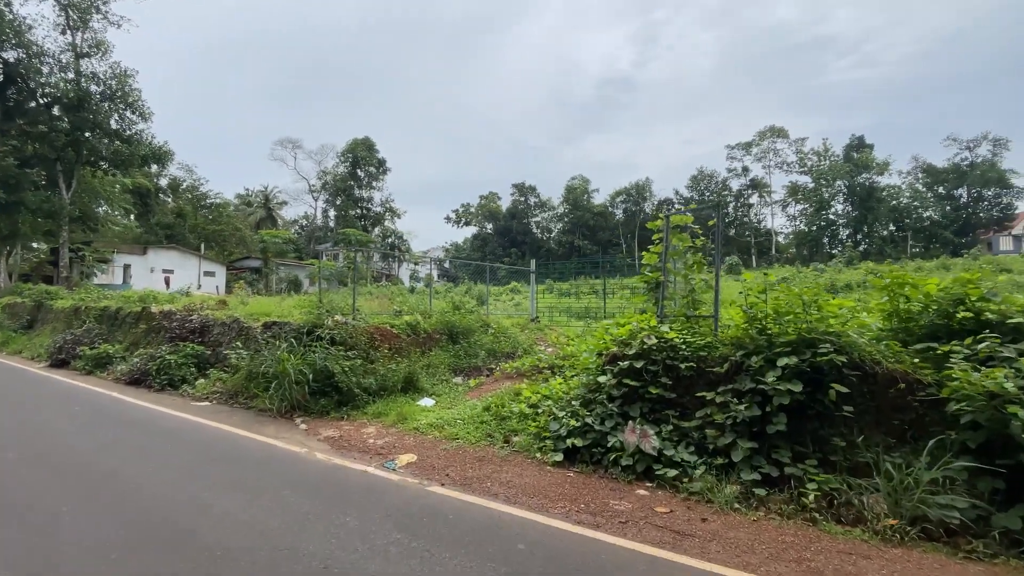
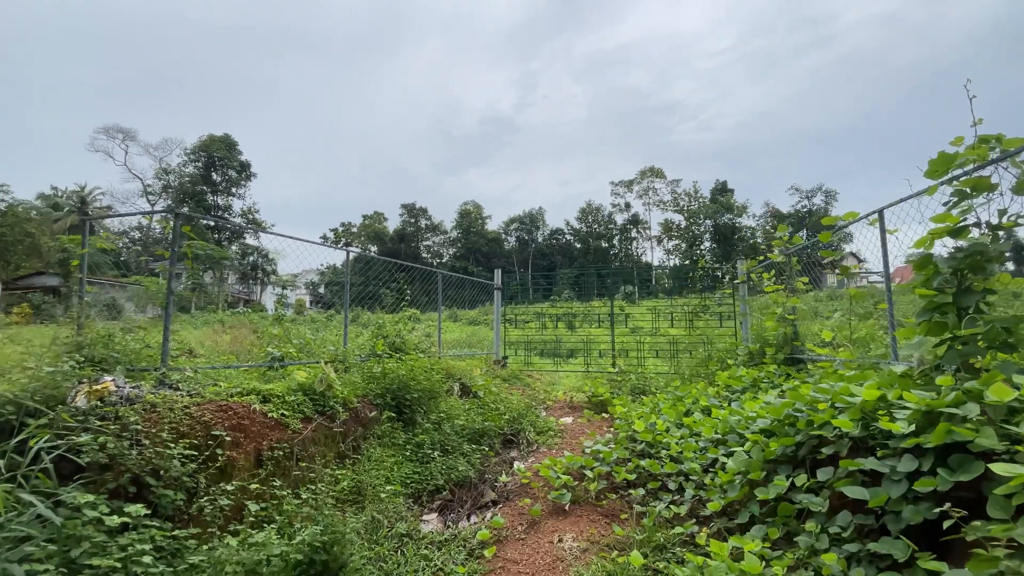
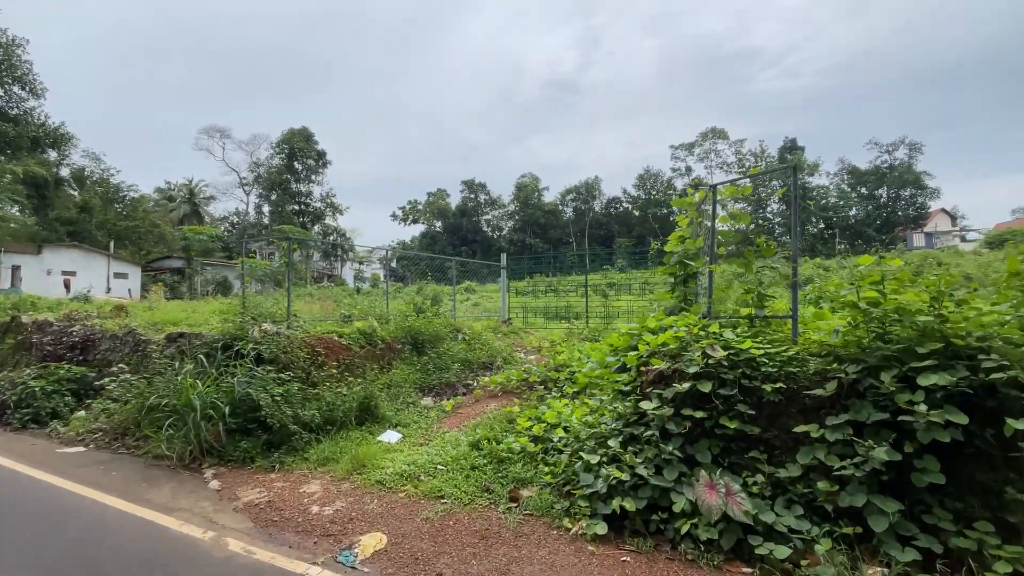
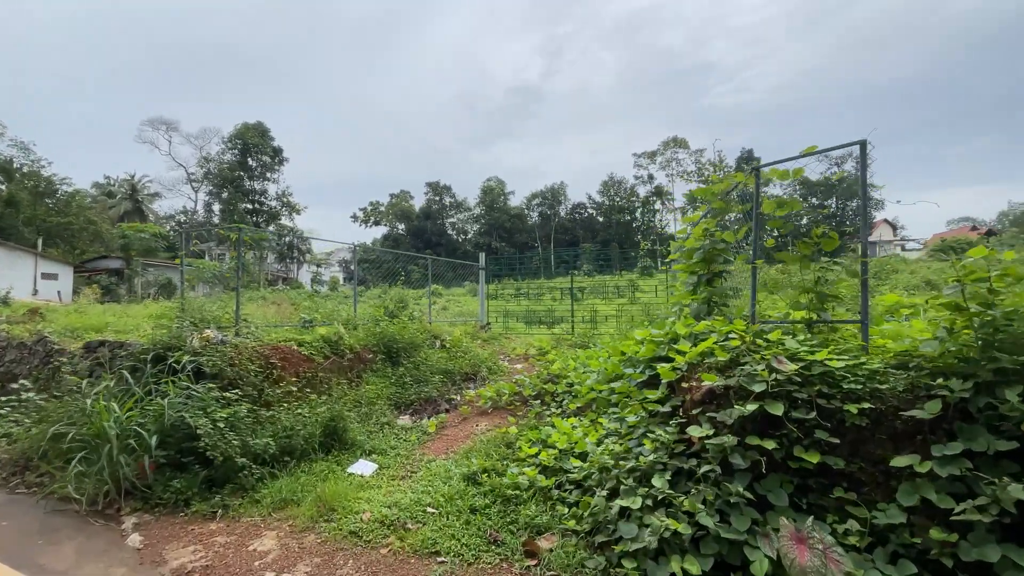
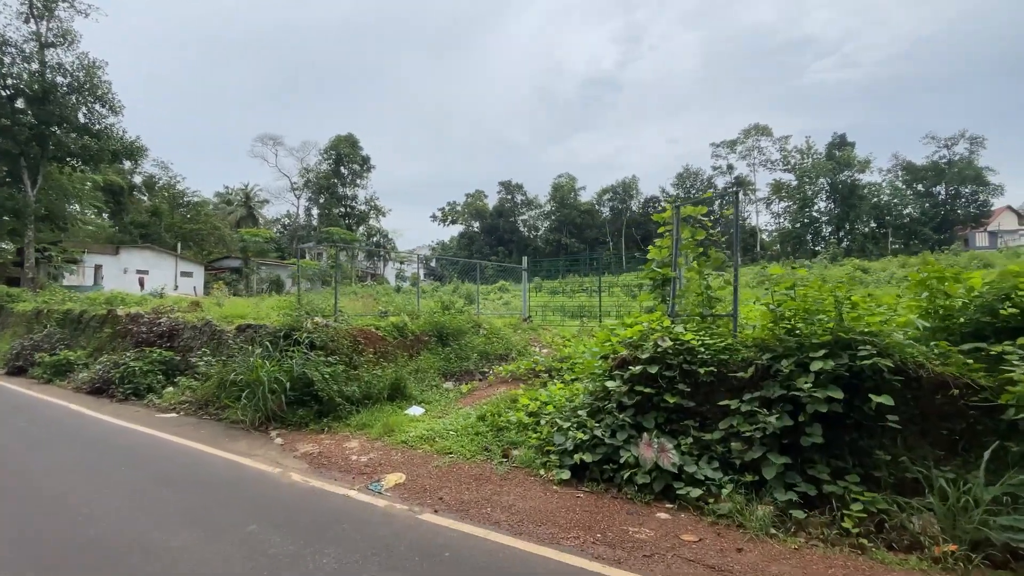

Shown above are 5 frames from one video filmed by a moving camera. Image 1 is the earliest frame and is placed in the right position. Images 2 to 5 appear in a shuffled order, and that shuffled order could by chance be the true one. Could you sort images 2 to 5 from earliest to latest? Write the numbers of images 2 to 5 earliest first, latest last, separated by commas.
5, 3, 4, 2
